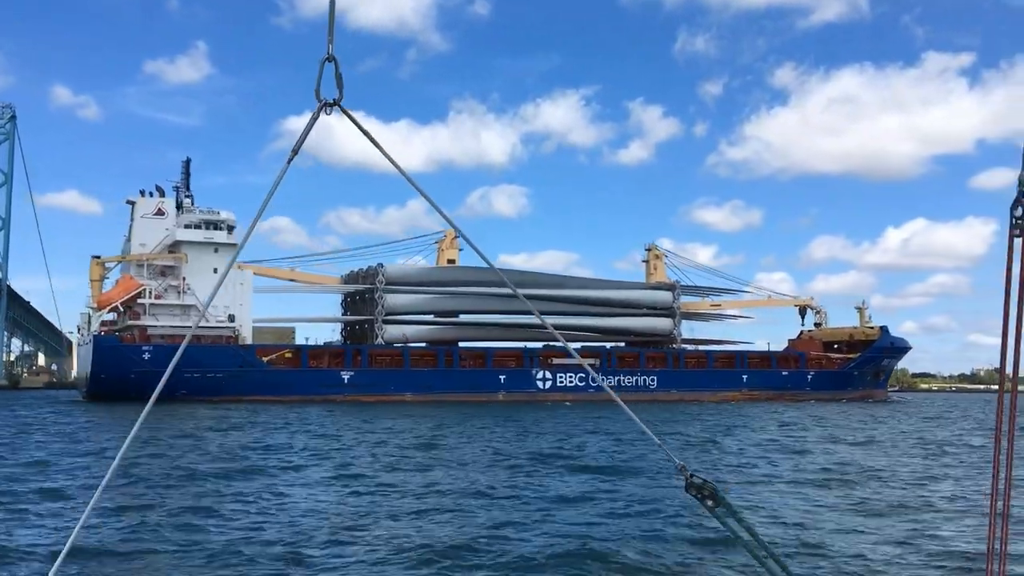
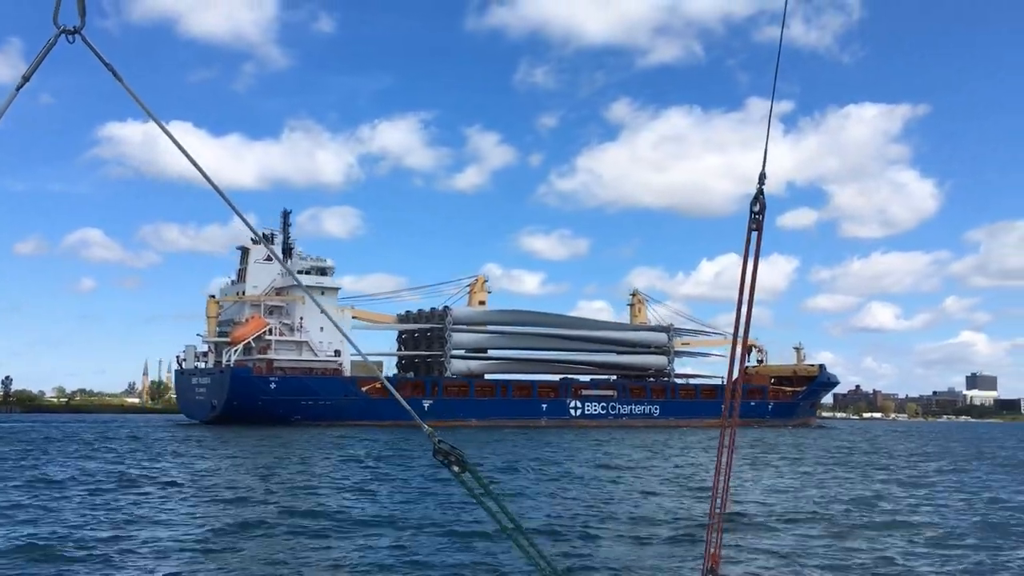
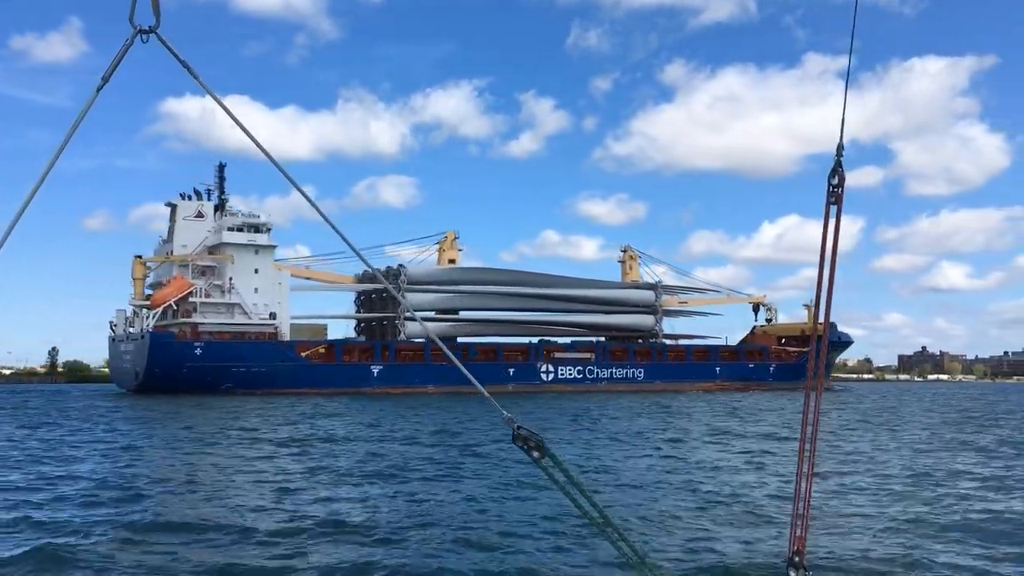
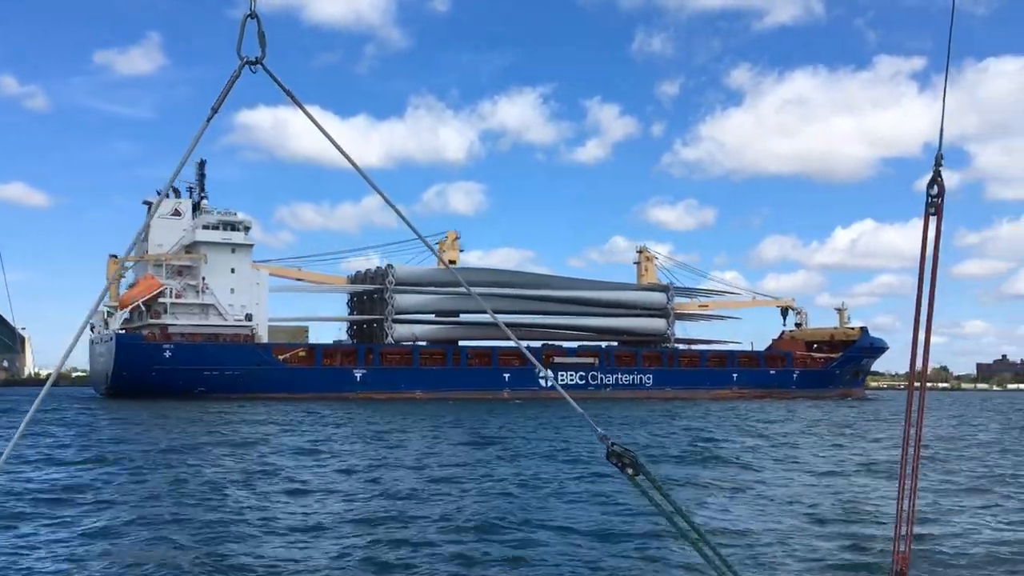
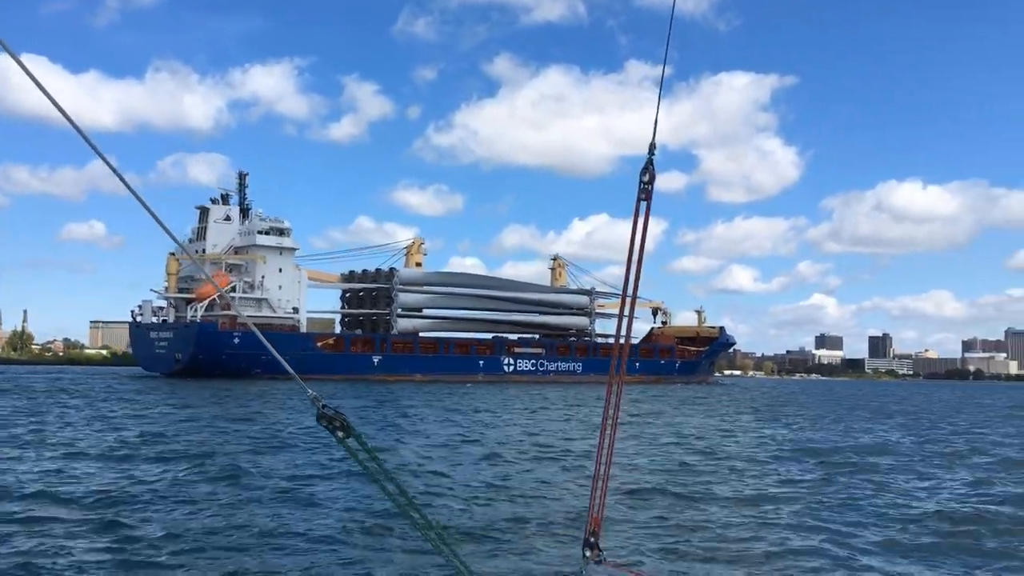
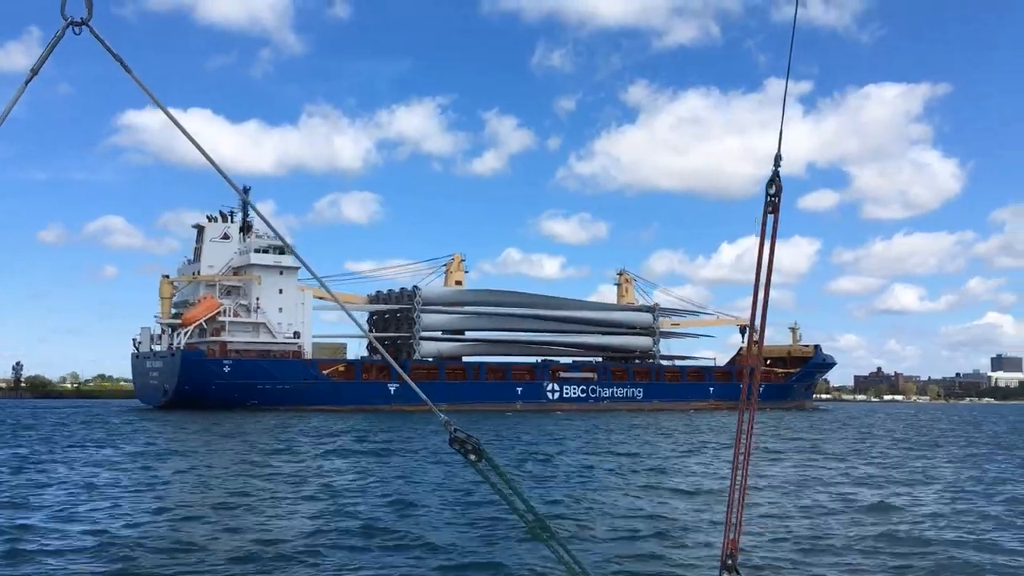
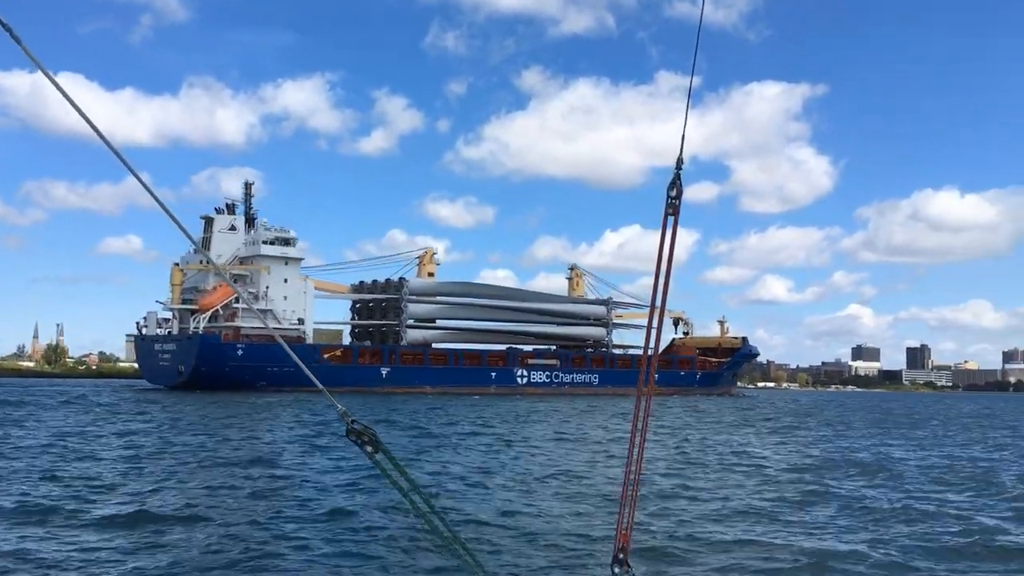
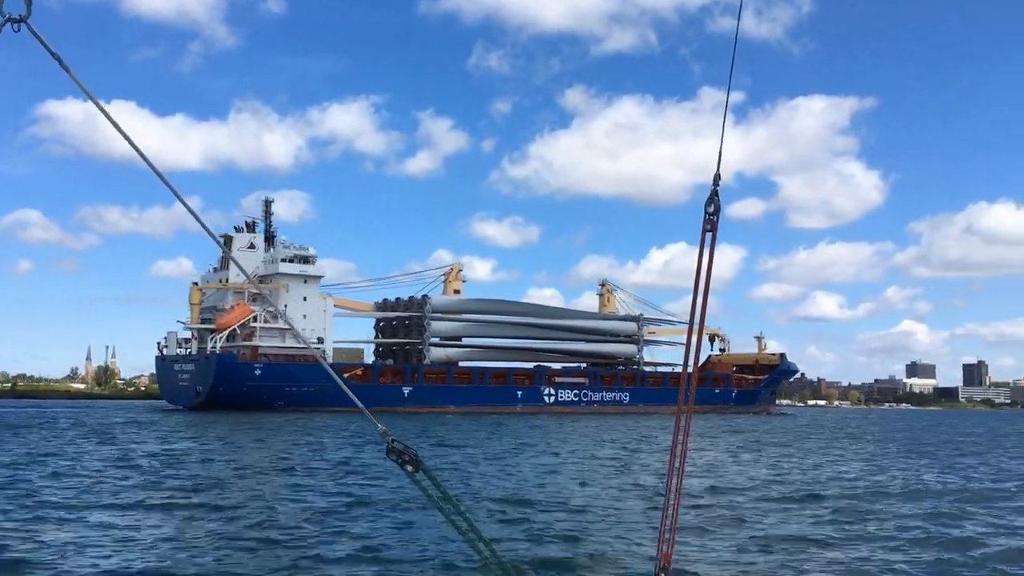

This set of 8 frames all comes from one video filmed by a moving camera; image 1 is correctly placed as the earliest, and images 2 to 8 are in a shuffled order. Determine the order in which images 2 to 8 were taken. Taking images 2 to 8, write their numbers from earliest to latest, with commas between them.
4, 3, 6, 2, 8, 7, 5
